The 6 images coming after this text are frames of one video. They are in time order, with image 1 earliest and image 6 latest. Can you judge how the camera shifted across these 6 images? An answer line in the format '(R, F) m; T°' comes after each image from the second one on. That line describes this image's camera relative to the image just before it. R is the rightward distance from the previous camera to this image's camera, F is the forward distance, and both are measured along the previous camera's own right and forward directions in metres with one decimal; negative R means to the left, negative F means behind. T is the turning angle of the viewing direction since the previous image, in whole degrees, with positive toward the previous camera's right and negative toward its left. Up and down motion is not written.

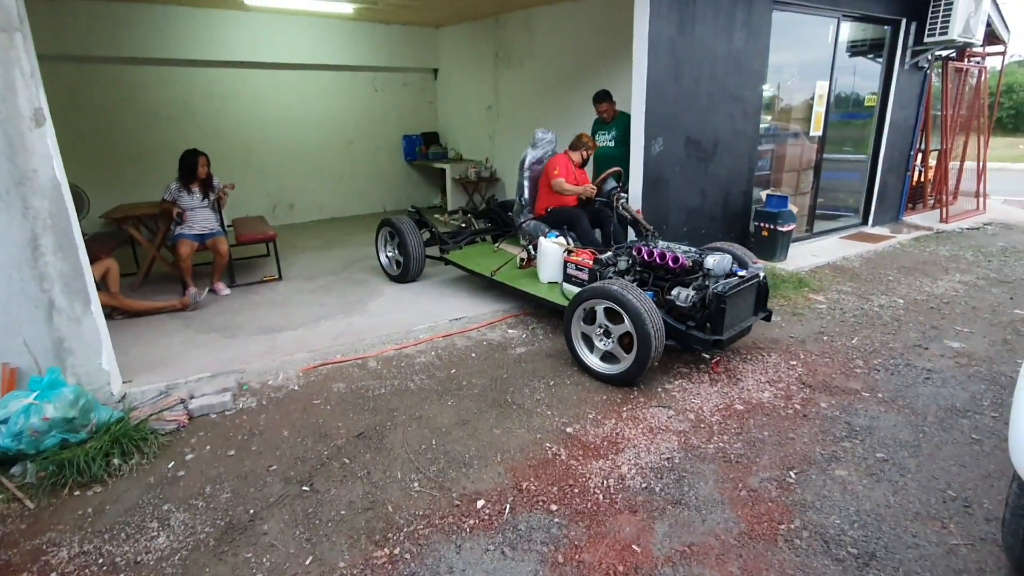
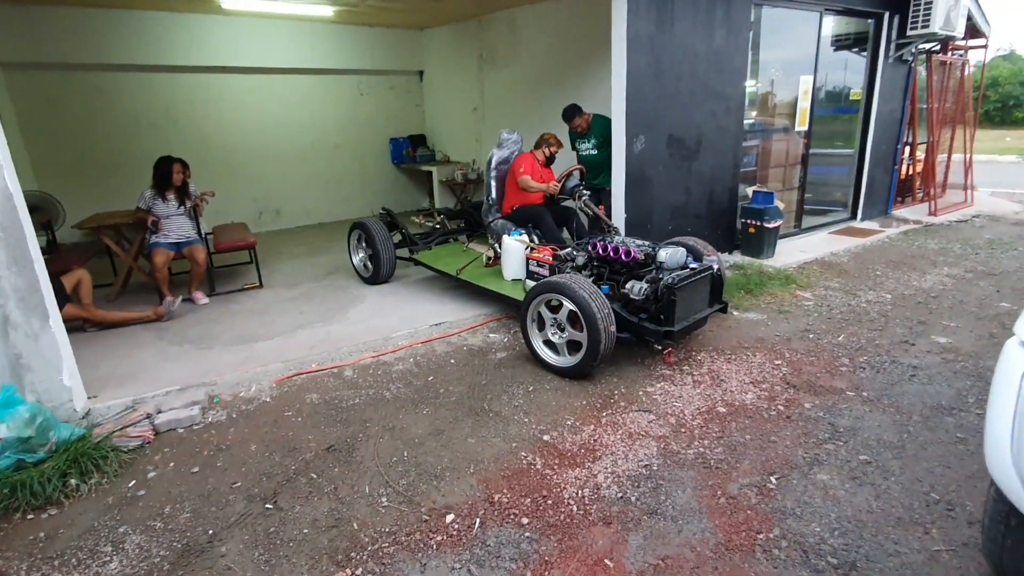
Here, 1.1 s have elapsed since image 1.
(+0.1, +0.1) m; 0°
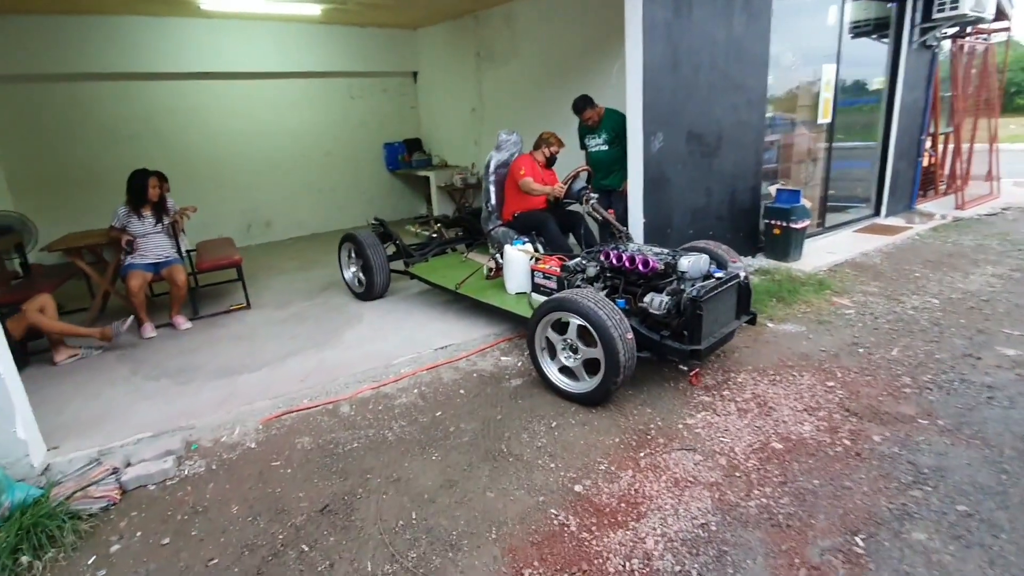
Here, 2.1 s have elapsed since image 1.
(-0.1, +0.4) m; 0°
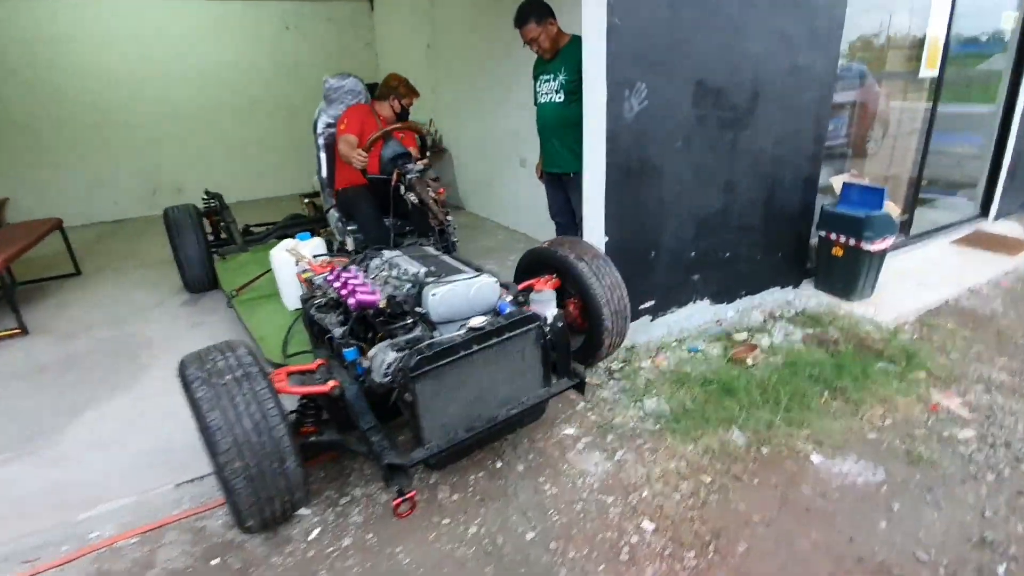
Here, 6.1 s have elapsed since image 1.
(+0.8, +1.8) m; -3°
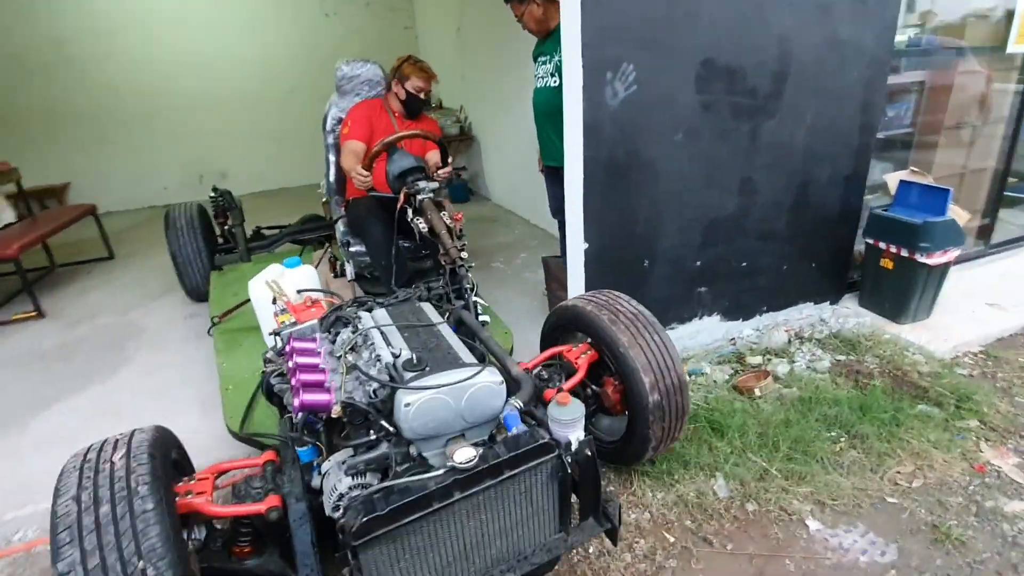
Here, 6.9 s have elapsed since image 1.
(+0.4, +0.3) m; -7°
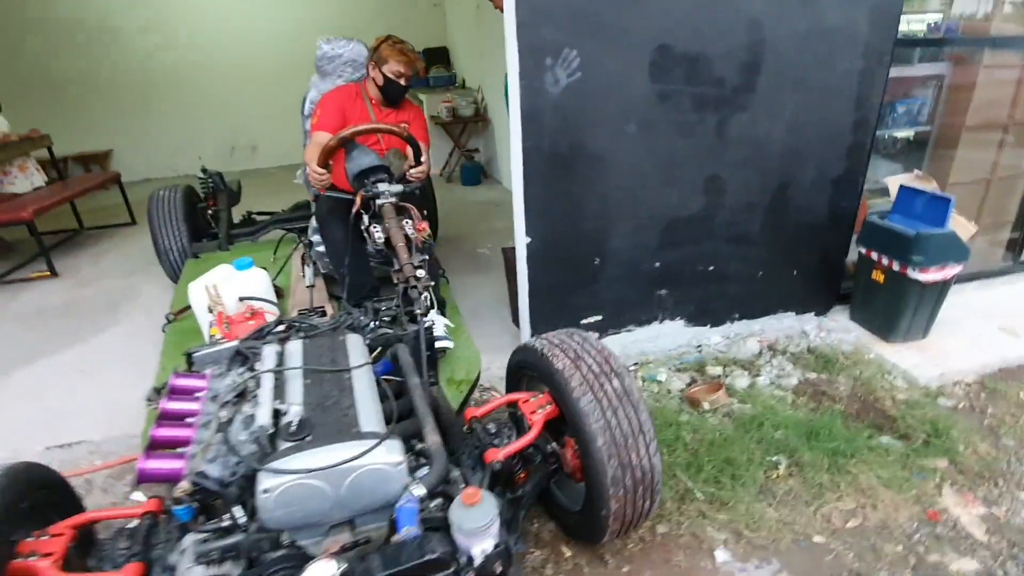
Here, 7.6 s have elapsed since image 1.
(+0.5, +0.1) m; -5°
